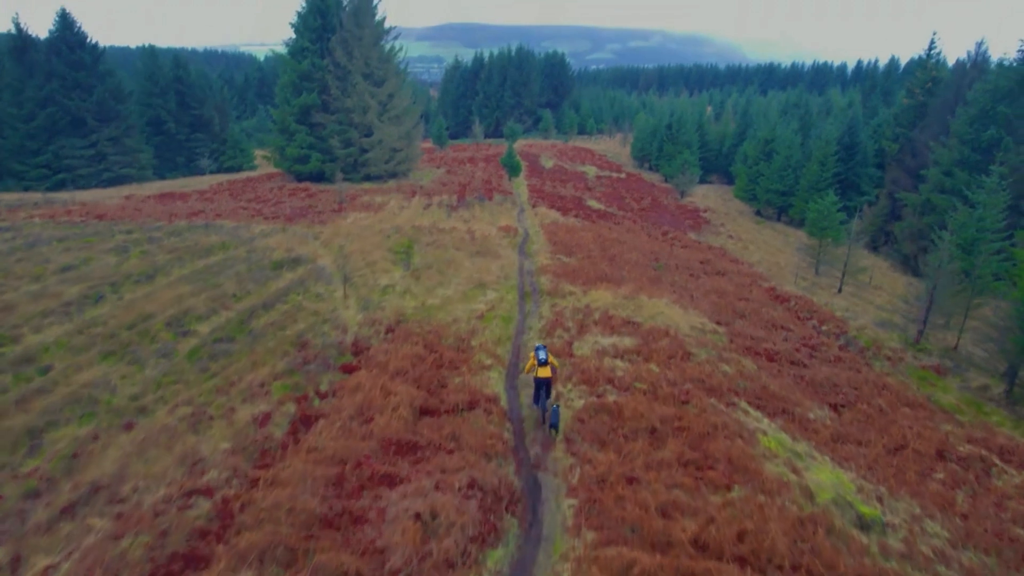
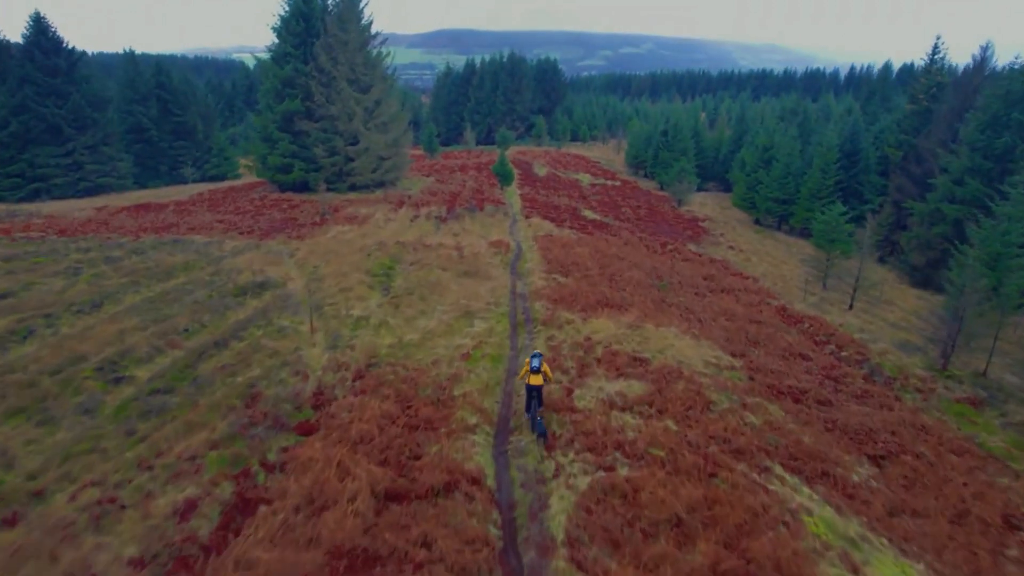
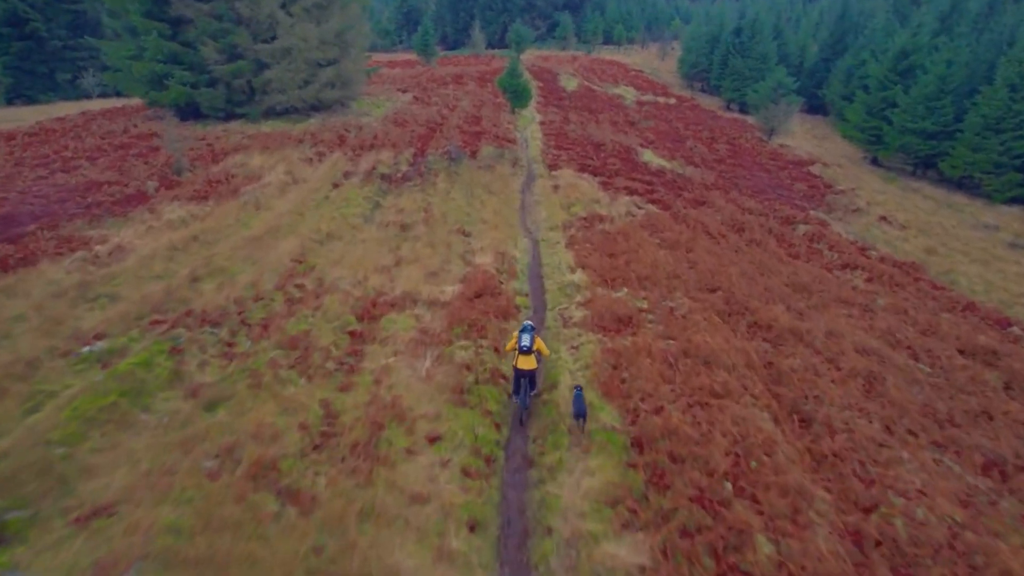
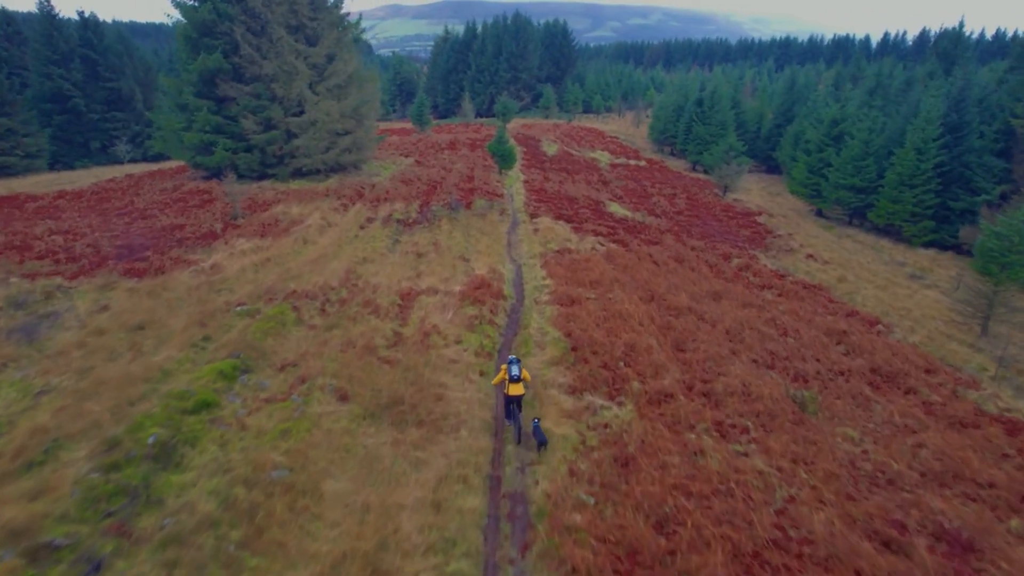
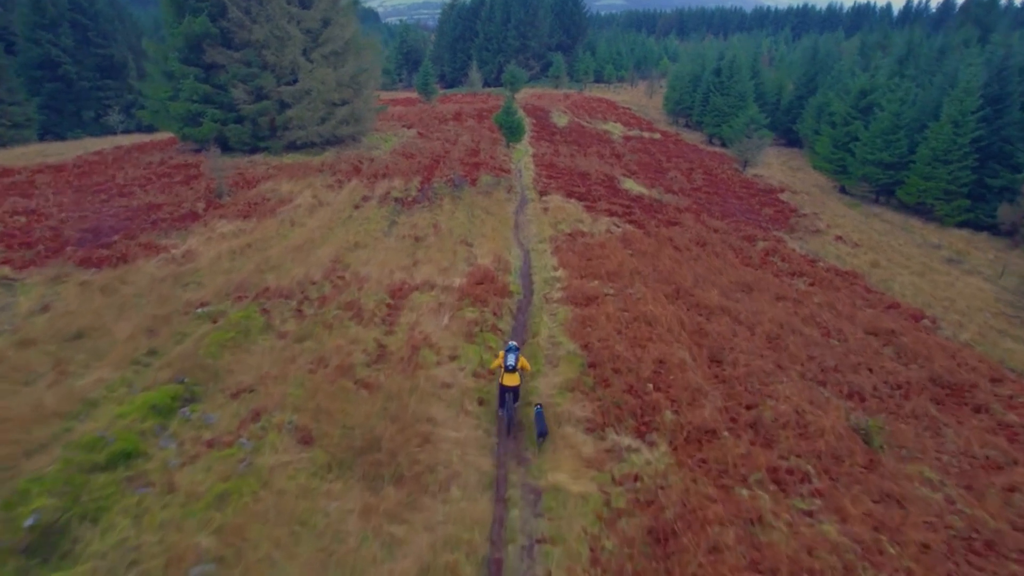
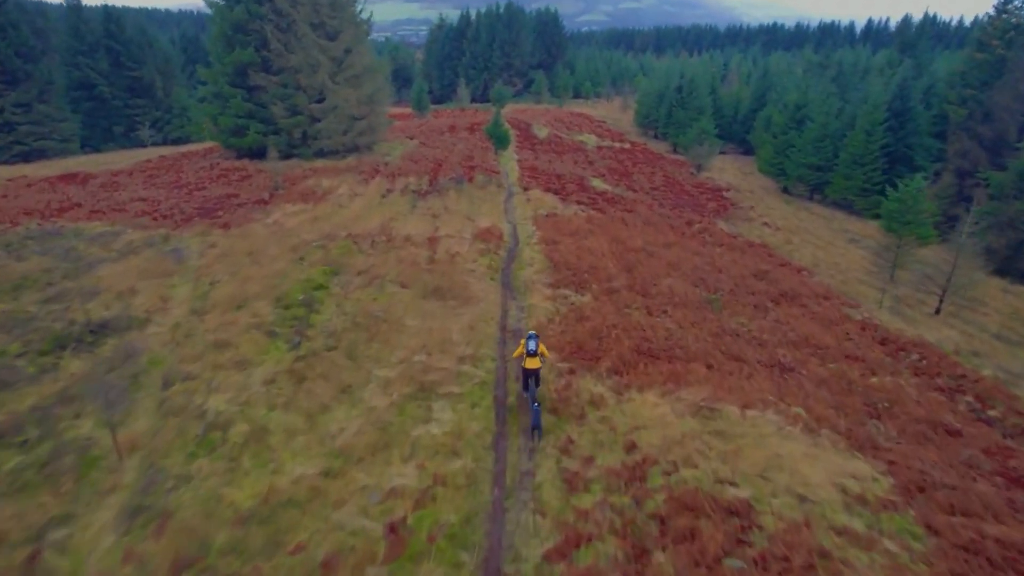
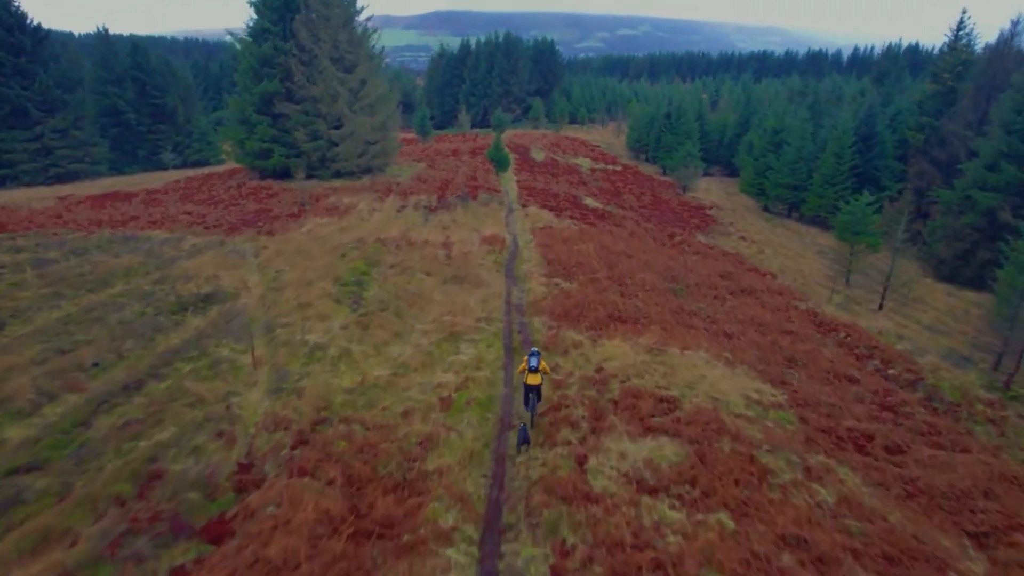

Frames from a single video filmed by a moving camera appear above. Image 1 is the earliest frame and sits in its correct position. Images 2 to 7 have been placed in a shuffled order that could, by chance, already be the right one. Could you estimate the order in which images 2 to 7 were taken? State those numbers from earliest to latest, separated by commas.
2, 7, 6, 4, 5, 3
